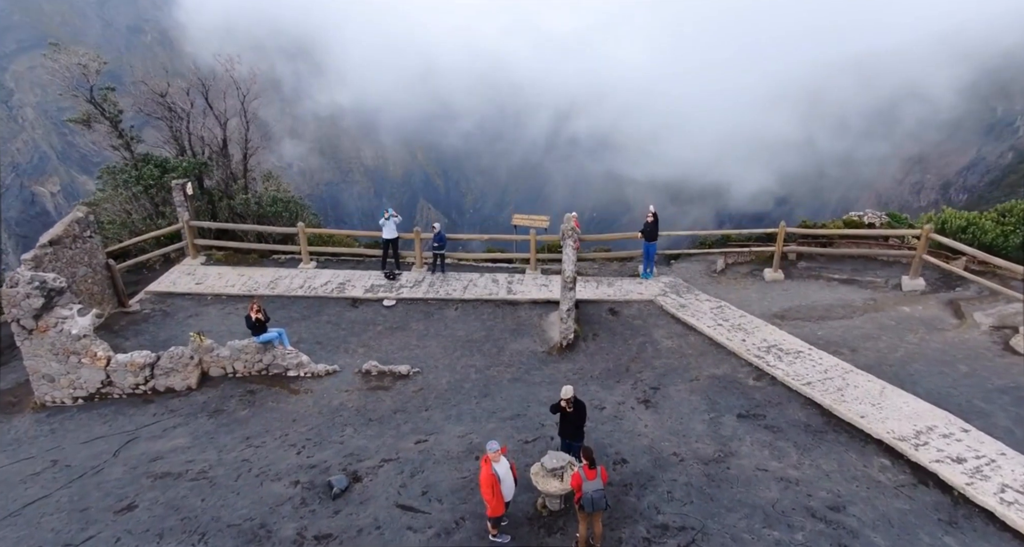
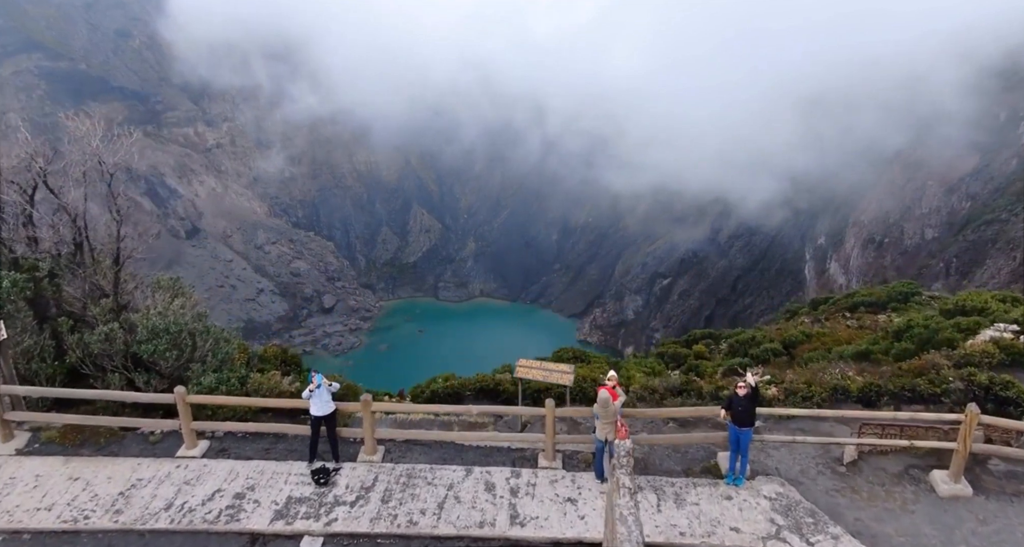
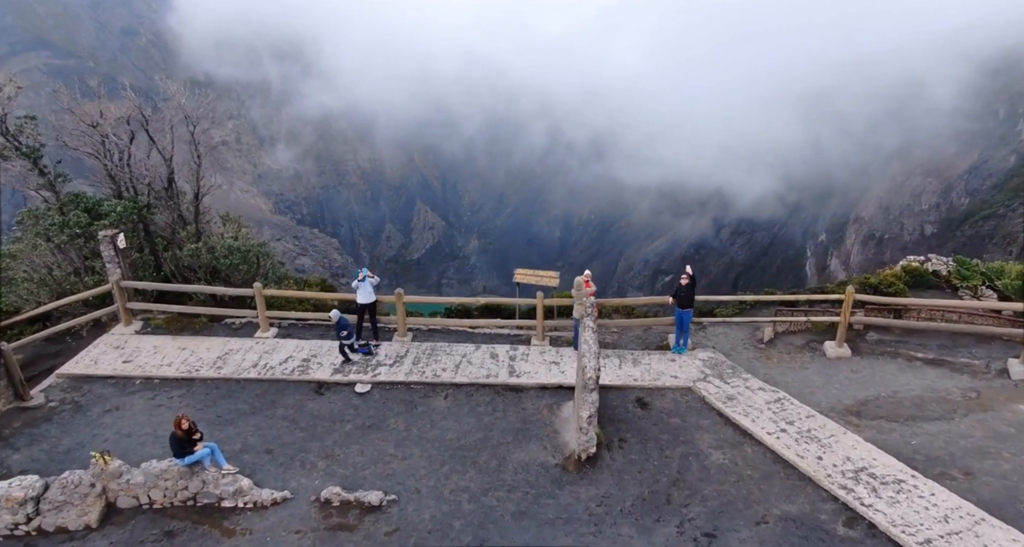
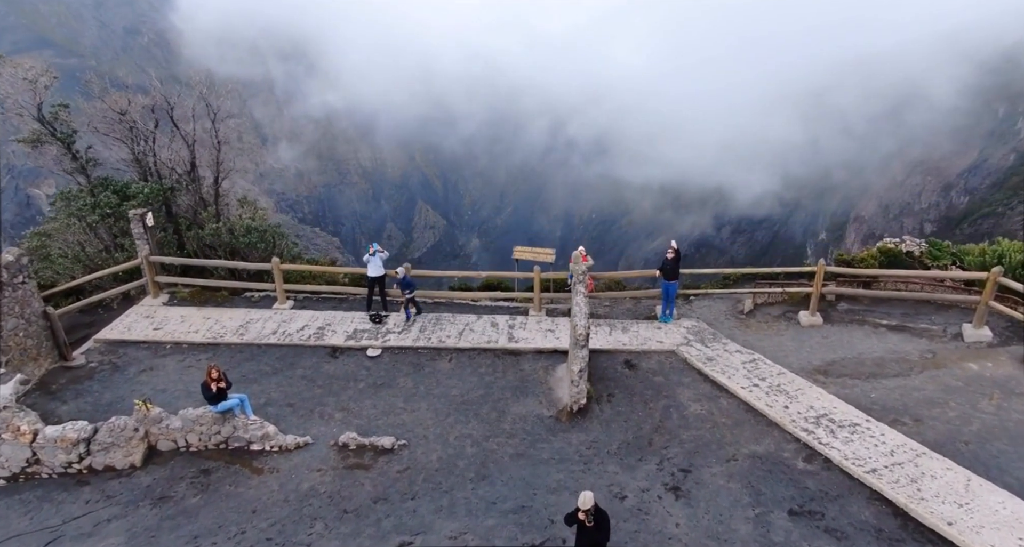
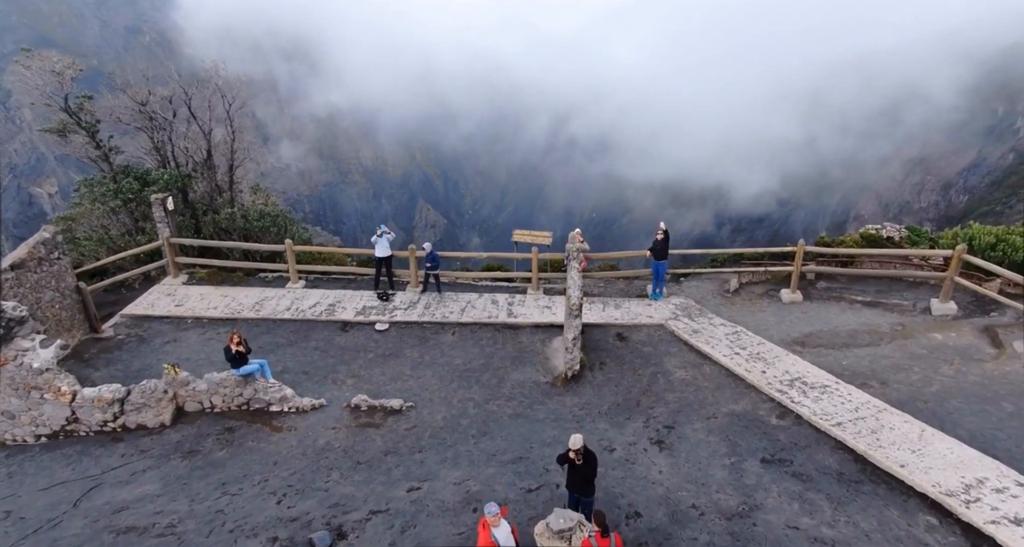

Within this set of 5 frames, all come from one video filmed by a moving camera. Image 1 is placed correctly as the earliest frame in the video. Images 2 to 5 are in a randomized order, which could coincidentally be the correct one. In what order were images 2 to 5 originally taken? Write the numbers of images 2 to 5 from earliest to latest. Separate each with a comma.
5, 4, 3, 2
